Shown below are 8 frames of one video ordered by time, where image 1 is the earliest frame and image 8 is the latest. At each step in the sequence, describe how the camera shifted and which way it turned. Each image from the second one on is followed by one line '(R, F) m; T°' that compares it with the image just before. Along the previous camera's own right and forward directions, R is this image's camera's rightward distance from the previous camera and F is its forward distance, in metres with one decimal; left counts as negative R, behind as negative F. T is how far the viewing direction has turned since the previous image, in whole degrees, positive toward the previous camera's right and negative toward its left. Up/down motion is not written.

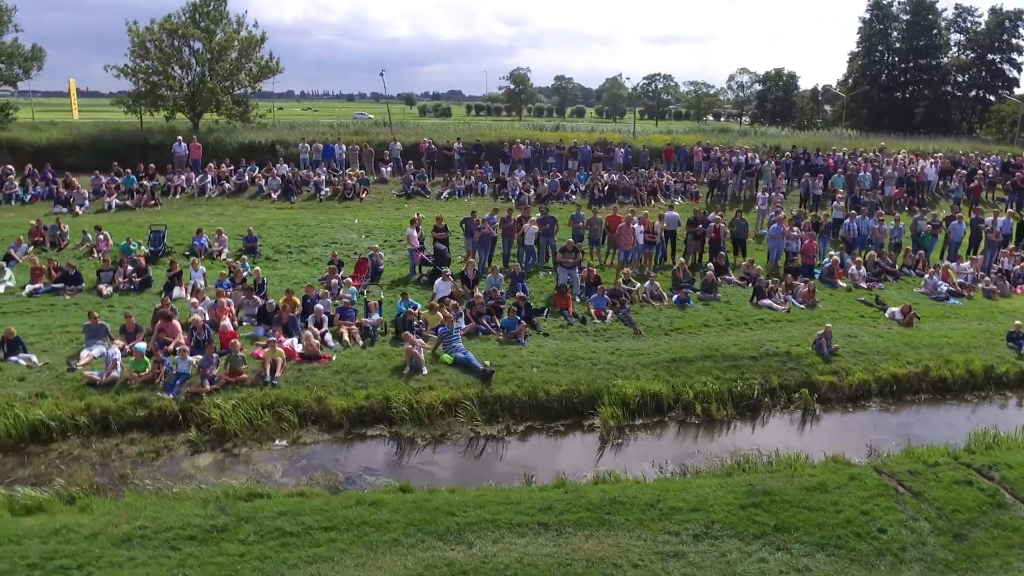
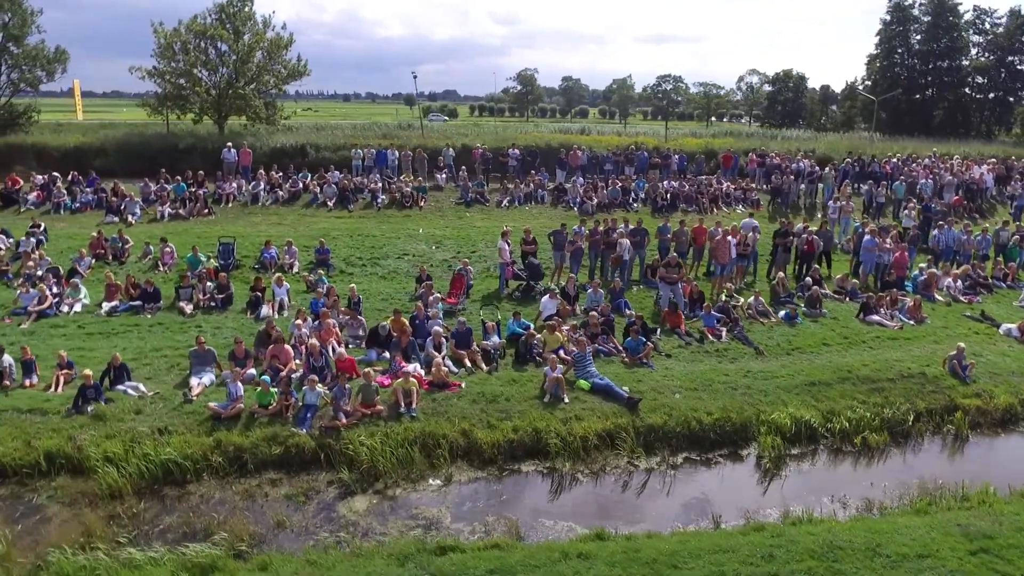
(-3.5, +0.9) m; +1°
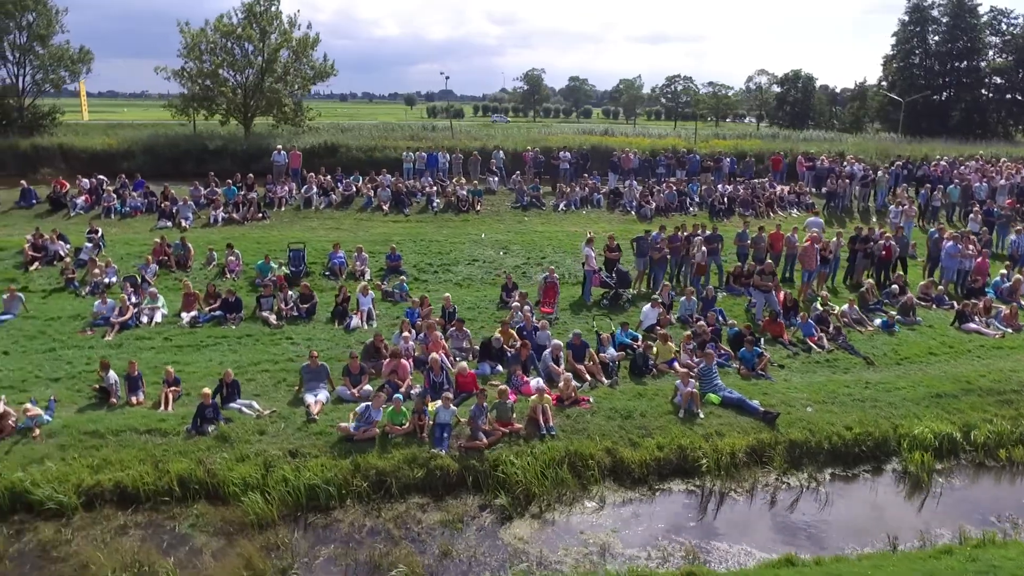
(-3.0, +0.6) m; +1°
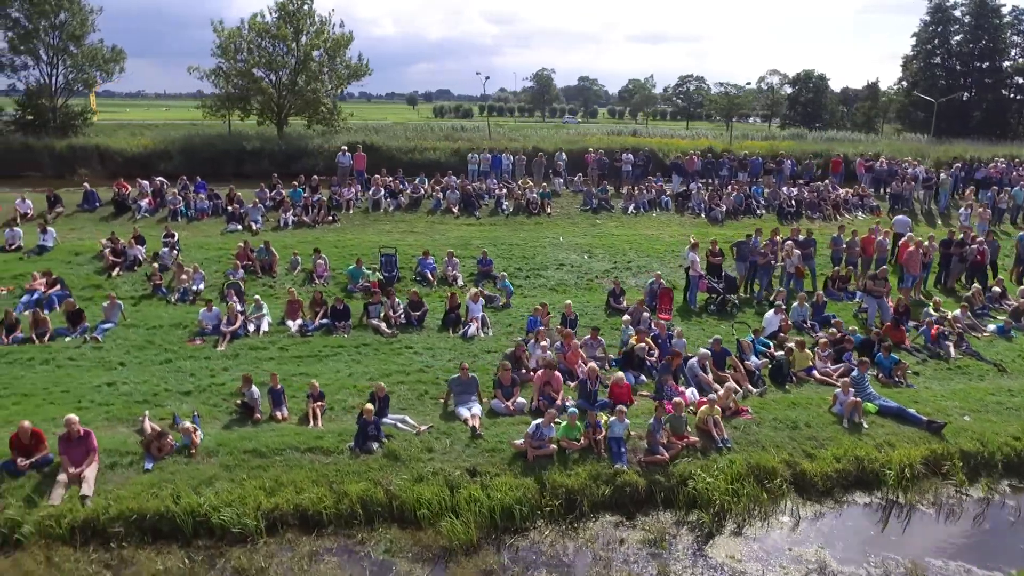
(-3.5, +0.5) m; +1°
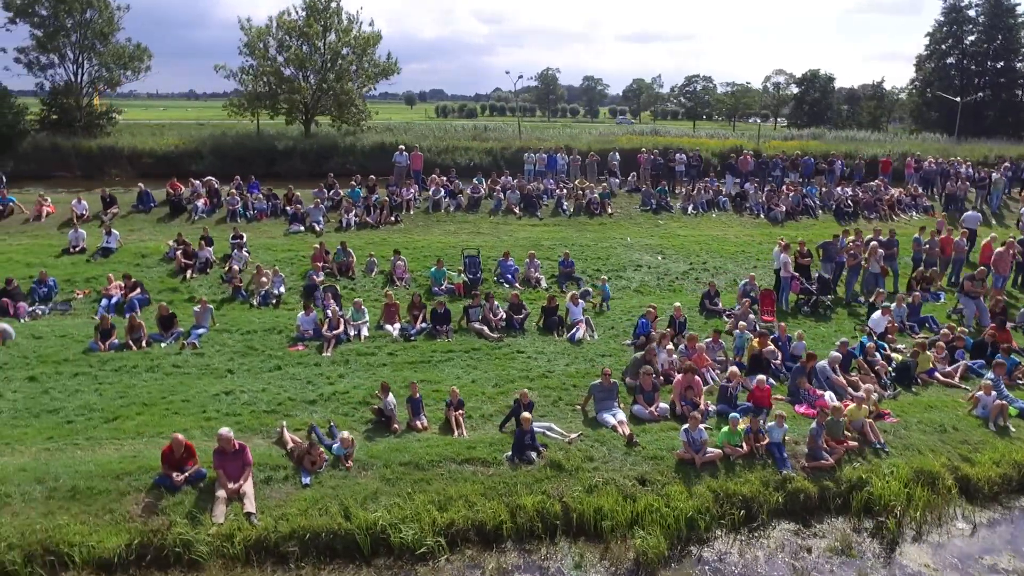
(-3.2, +0.5) m; +1°
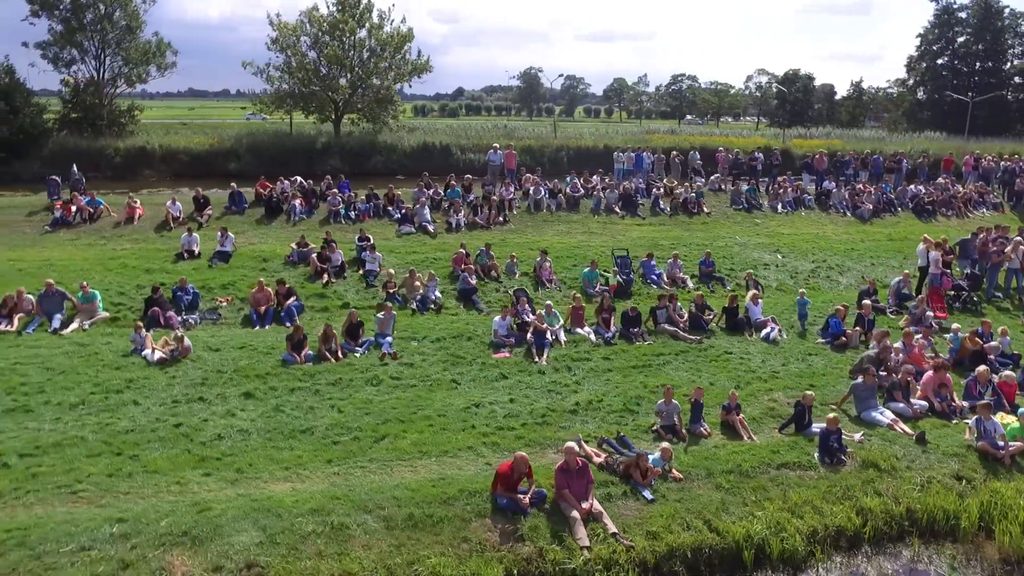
(-6.3, +0.8) m; +5°
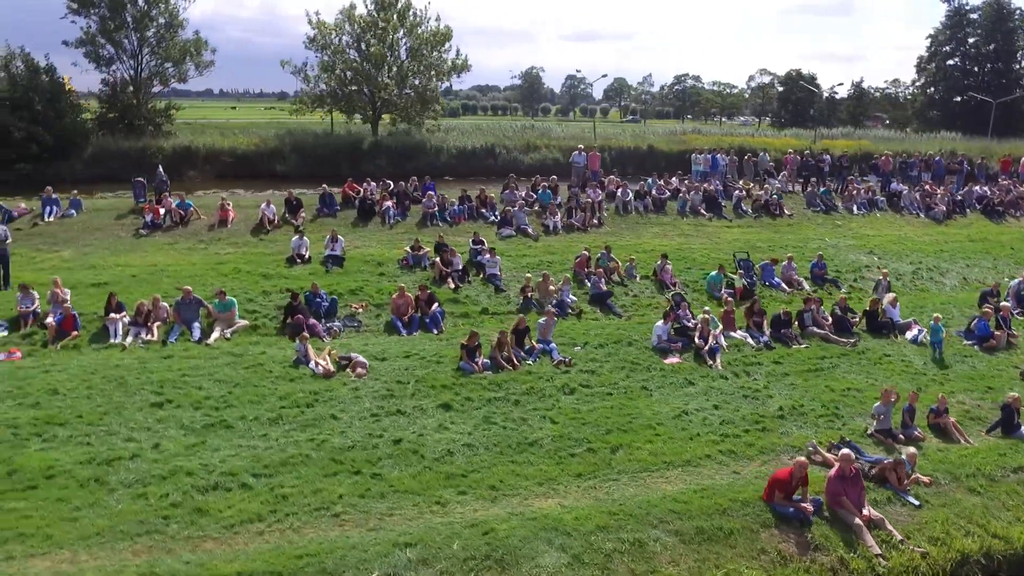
(-4.5, +0.4) m; +2°
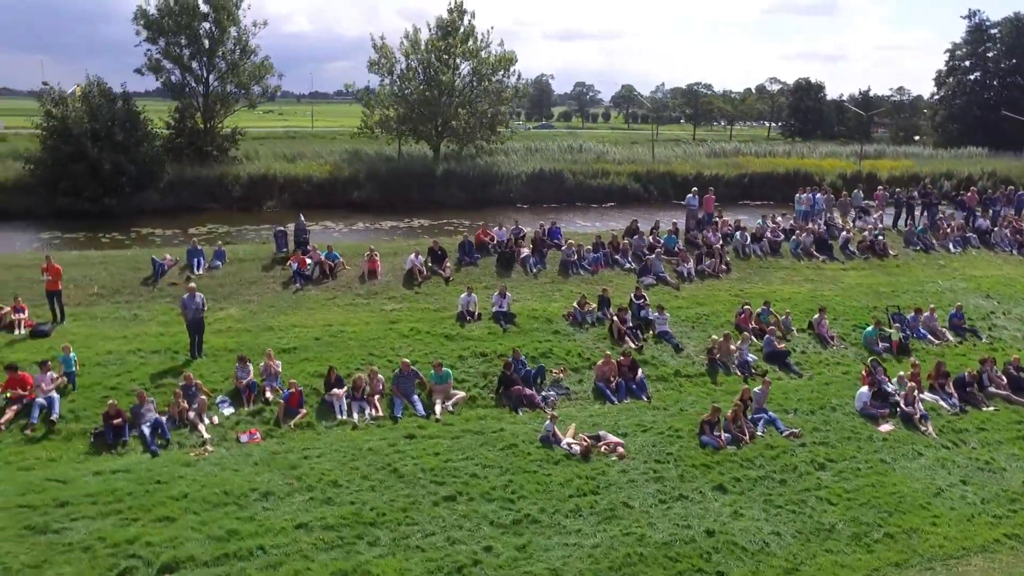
(-6.1, -0.3) m; +3°
